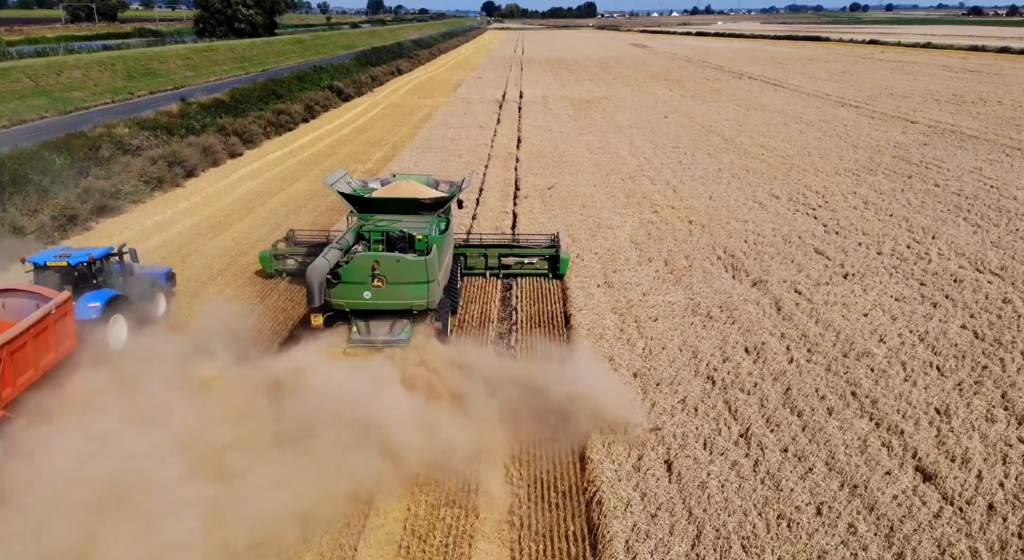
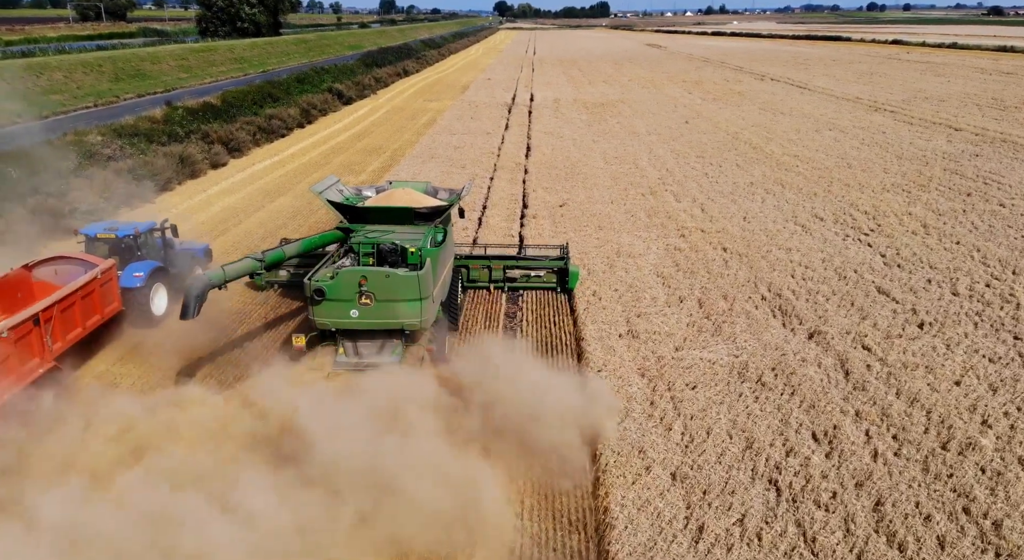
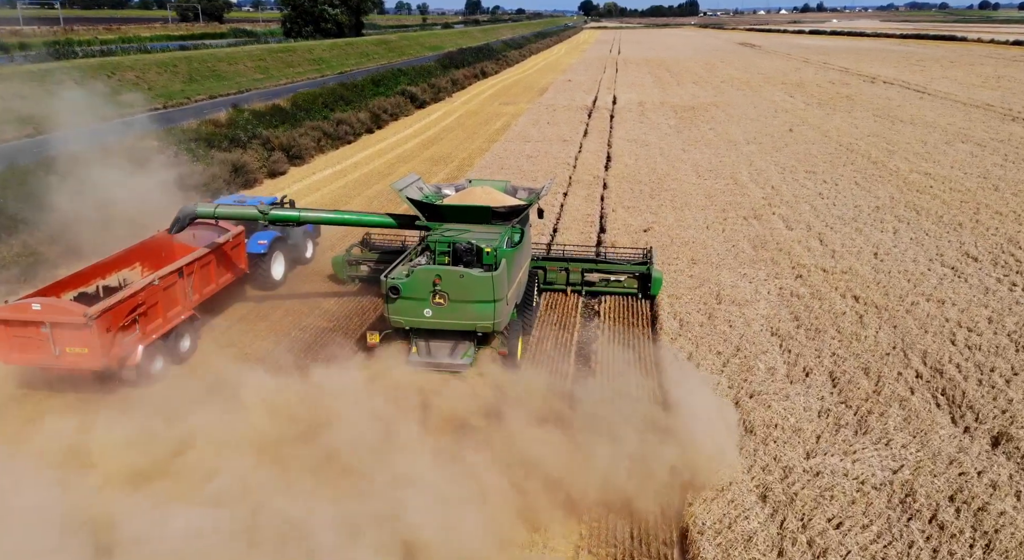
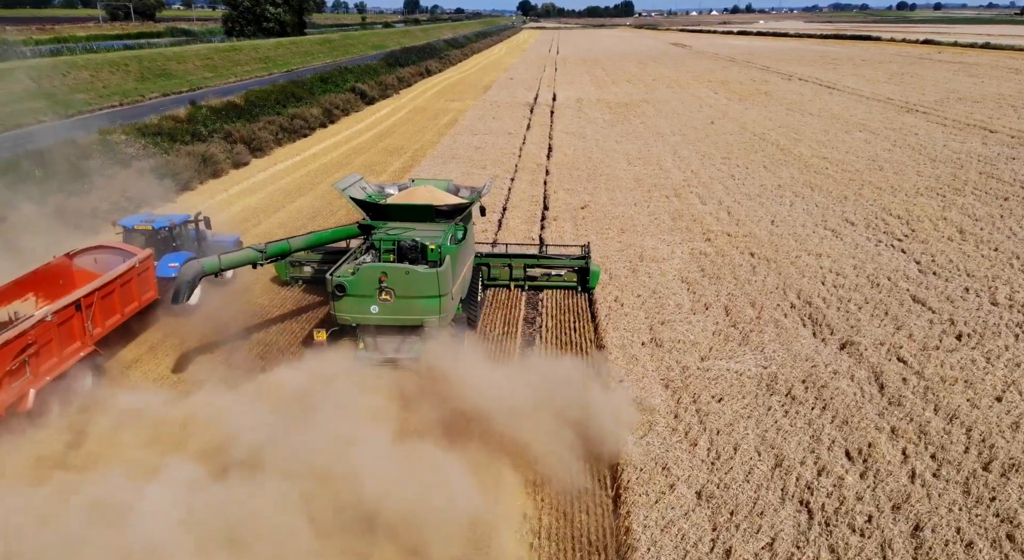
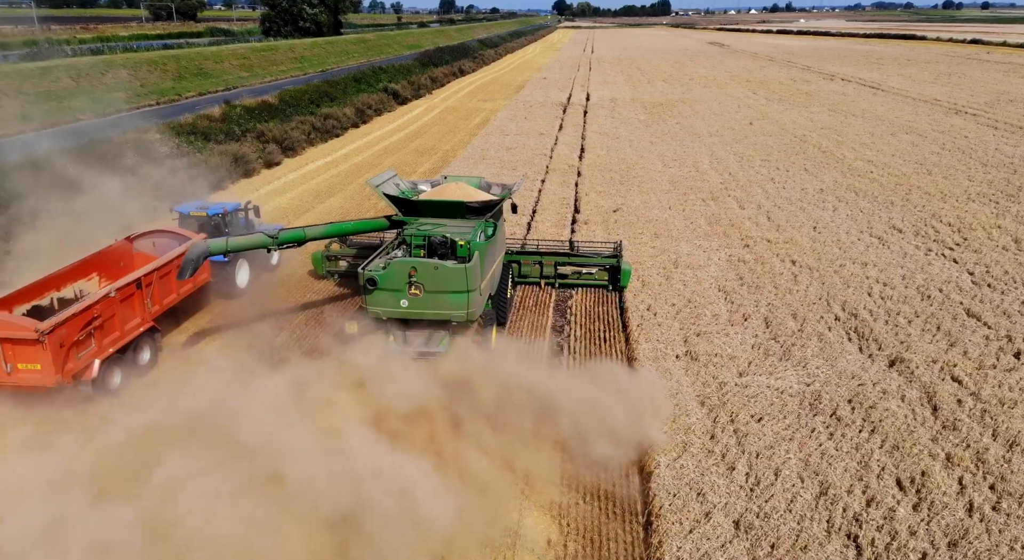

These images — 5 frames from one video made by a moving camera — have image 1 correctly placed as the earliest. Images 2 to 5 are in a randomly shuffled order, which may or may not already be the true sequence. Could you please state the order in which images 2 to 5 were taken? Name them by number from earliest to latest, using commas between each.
2, 4, 5, 3
